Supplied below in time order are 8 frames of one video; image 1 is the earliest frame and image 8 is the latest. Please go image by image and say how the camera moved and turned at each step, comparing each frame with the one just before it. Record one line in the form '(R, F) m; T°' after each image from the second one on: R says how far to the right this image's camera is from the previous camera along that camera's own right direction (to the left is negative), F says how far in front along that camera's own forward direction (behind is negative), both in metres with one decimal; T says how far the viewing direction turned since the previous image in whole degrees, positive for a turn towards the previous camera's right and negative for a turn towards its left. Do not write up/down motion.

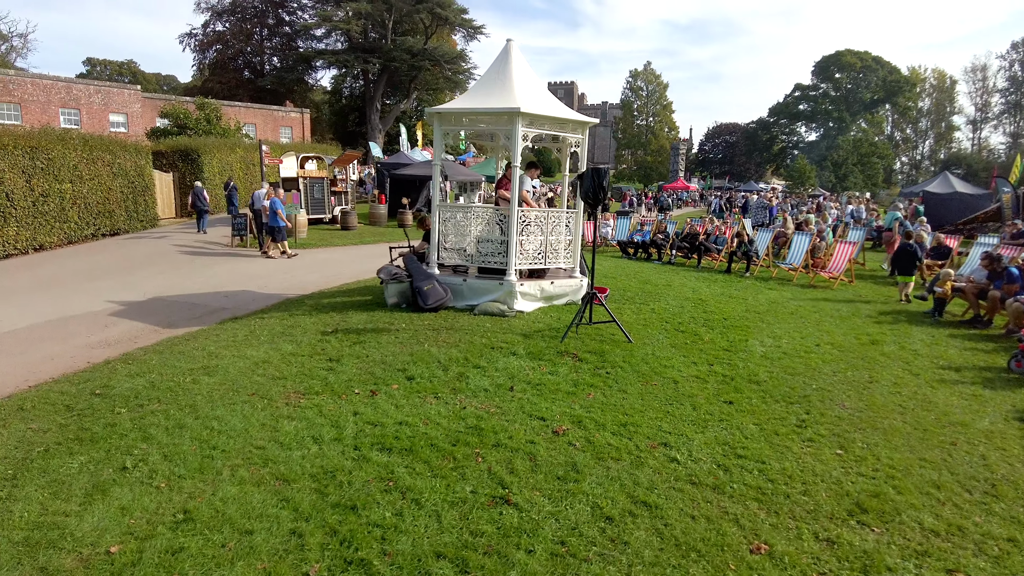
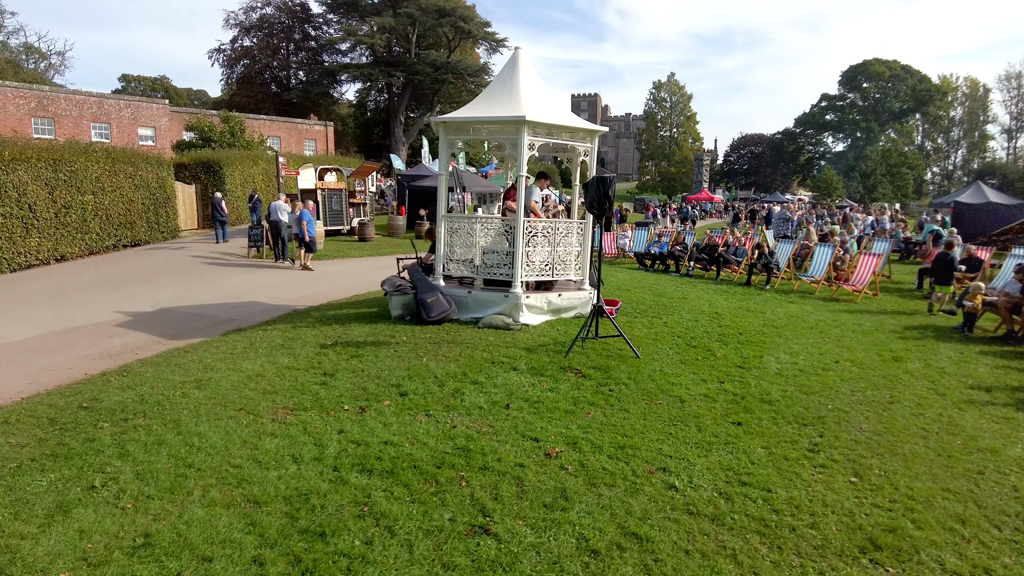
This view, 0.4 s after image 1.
(+0.3, +0.2) m; -2°
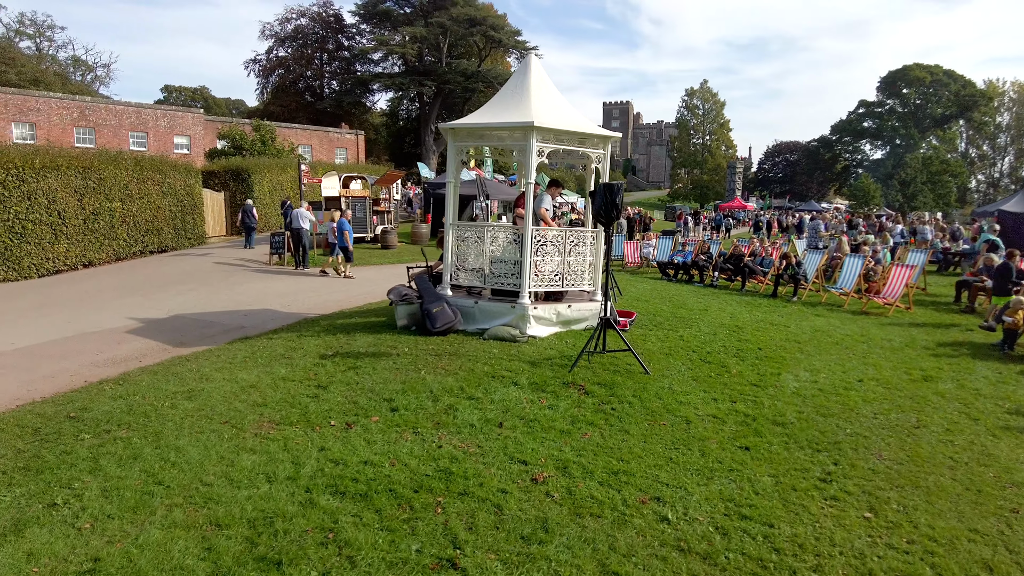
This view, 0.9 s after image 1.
(+0.3, +0.3) m; -3°
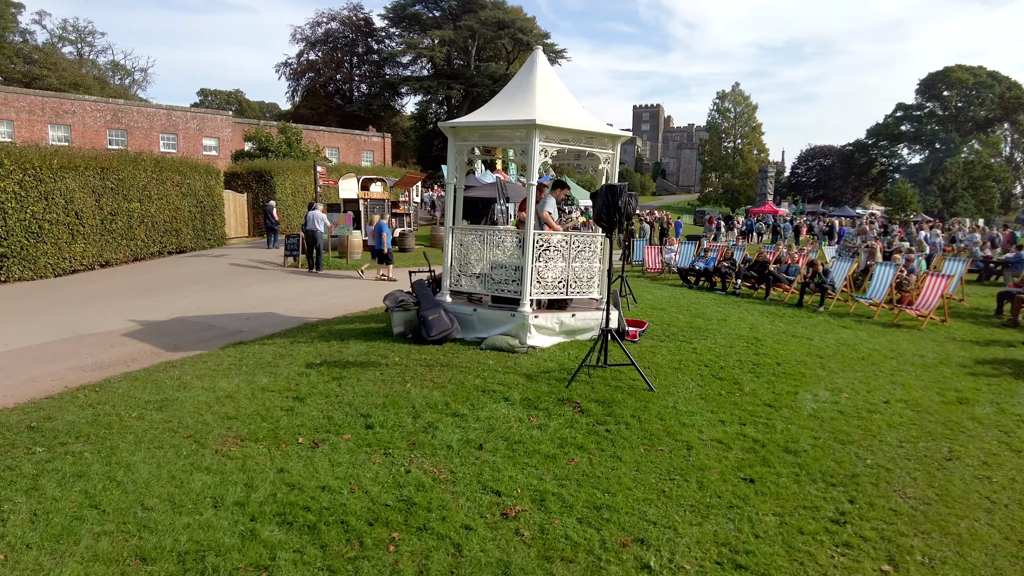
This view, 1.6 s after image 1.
(+0.4, +0.5) m; -3°
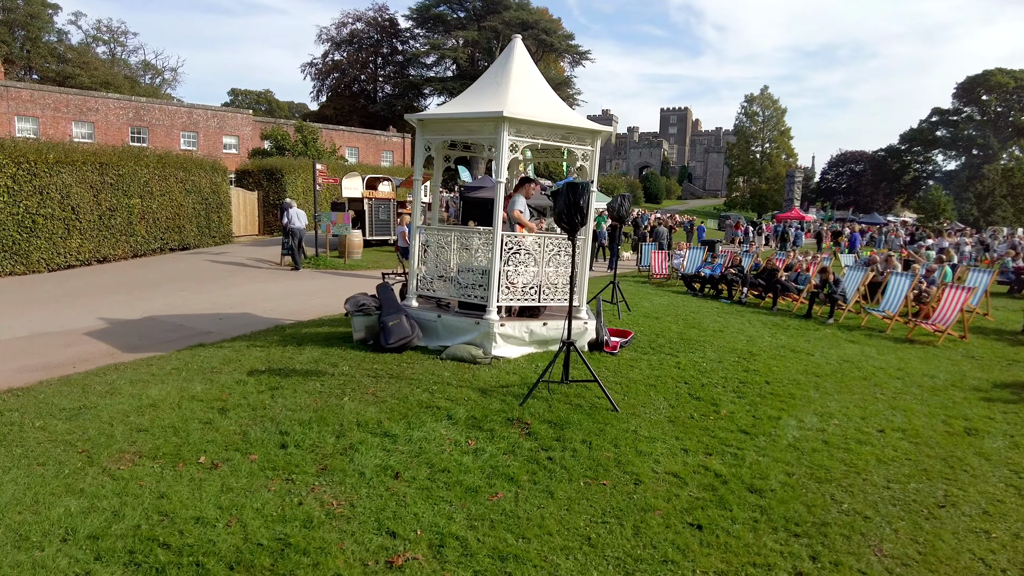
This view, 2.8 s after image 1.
(+0.7, +0.6) m; -2°
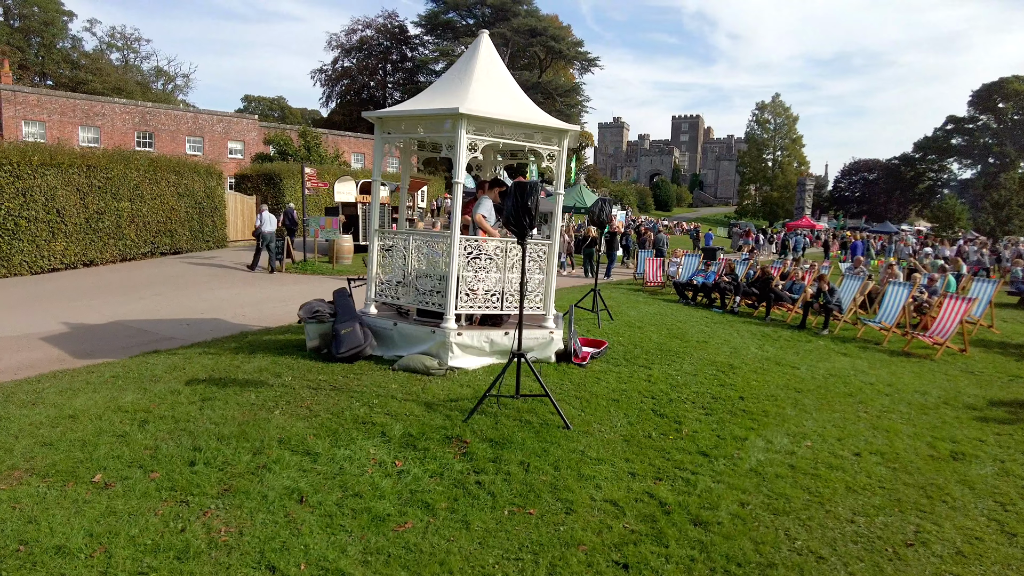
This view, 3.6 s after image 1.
(+0.6, +0.4) m; -1°
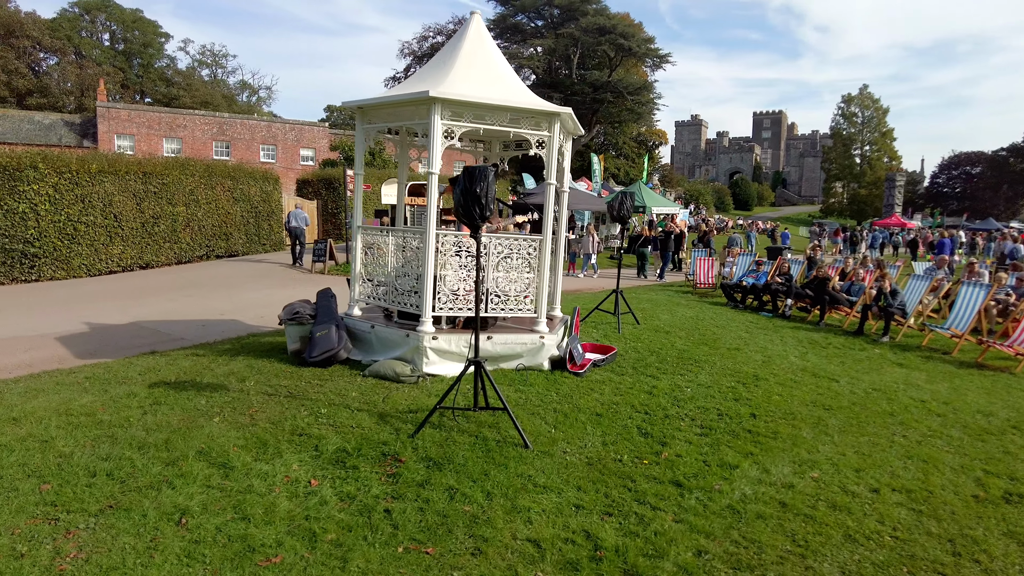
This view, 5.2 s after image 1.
(+1.0, +0.7) m; -7°
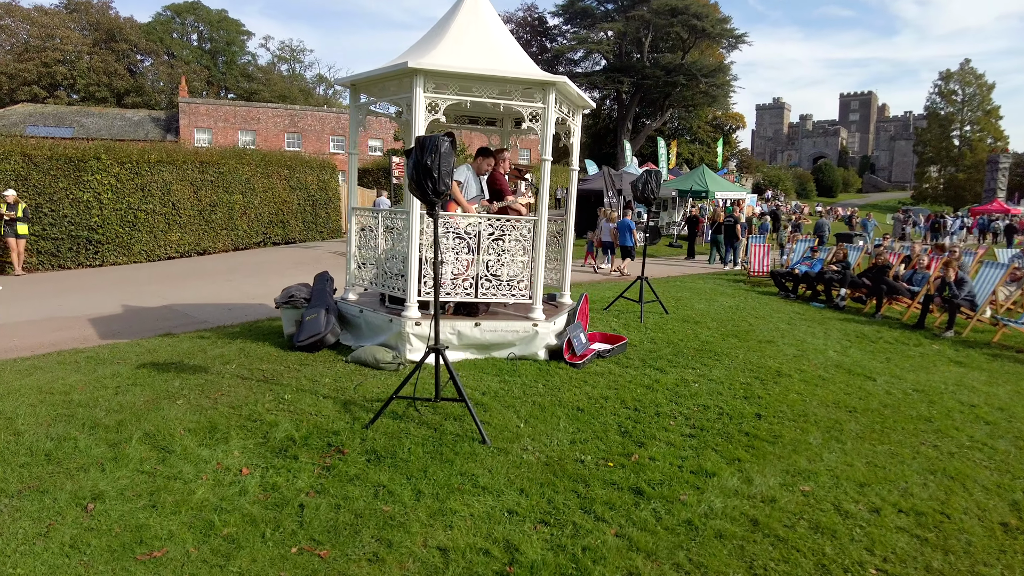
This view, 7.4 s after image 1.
(+0.8, +0.5) m; -7°
